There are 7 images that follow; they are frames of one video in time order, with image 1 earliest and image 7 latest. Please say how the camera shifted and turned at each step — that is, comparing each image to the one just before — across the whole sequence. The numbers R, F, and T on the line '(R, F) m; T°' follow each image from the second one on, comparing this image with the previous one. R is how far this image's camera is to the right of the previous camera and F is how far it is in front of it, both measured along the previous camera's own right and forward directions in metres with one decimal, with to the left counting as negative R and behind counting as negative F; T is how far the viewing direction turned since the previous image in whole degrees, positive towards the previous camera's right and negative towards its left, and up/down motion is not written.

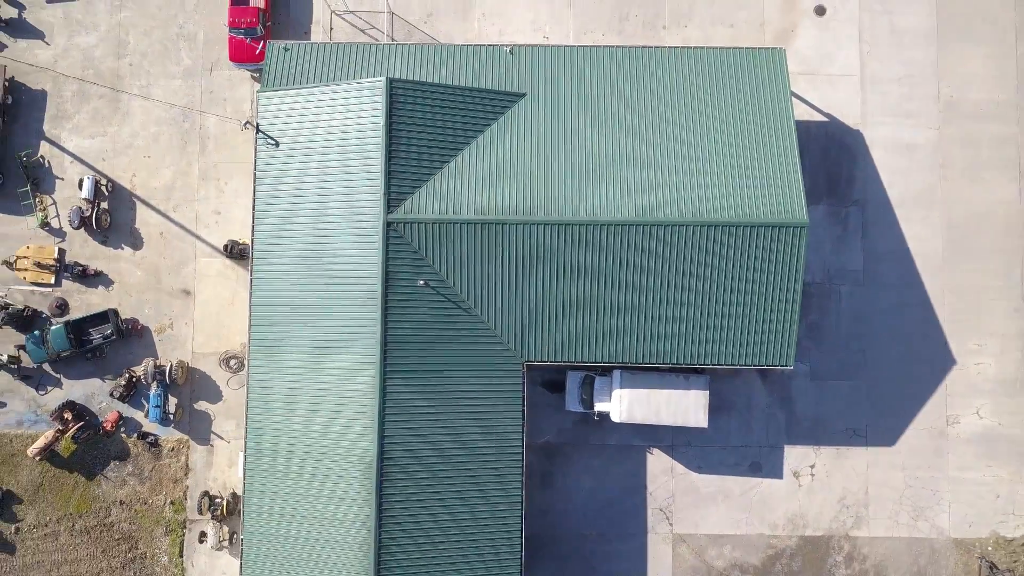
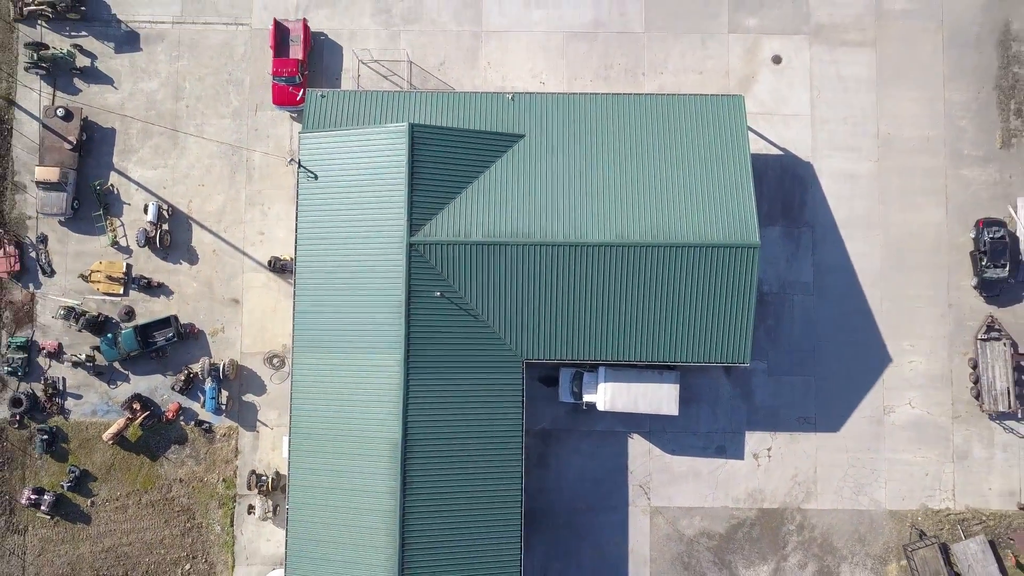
(0.0, -3.4) m; 0°
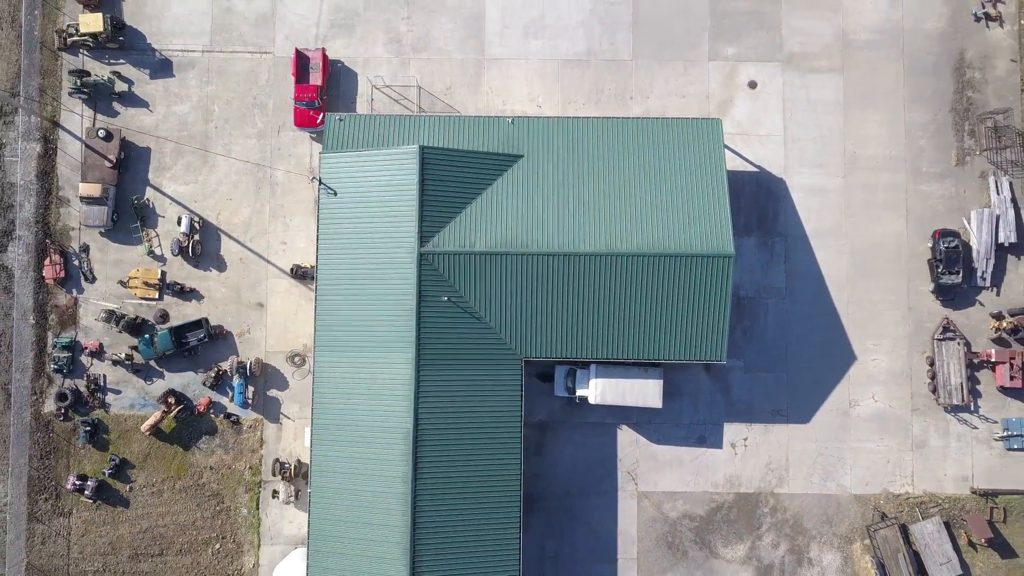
(0.0, -2.3) m; 0°
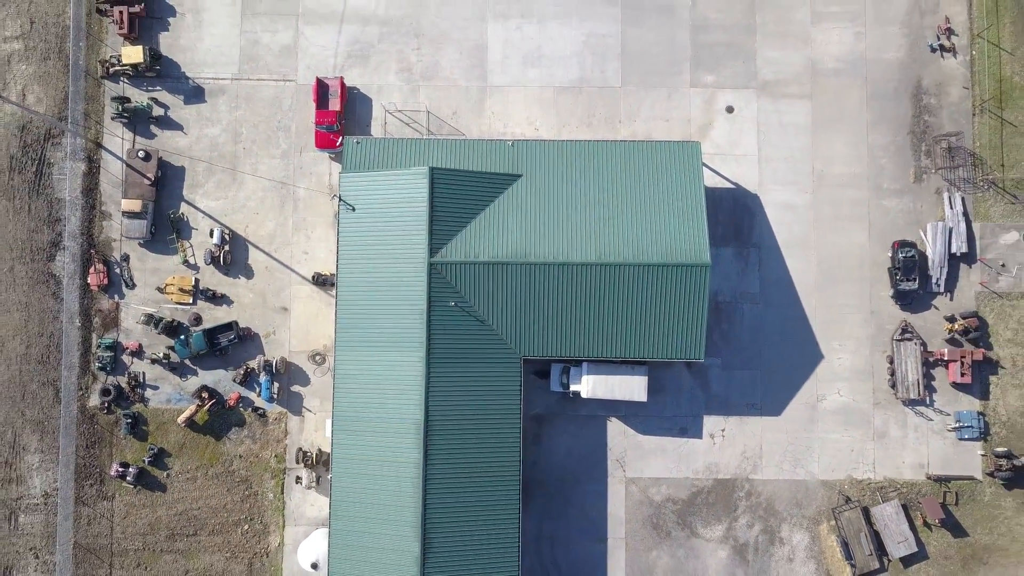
(0.0, -2.7) m; 0°
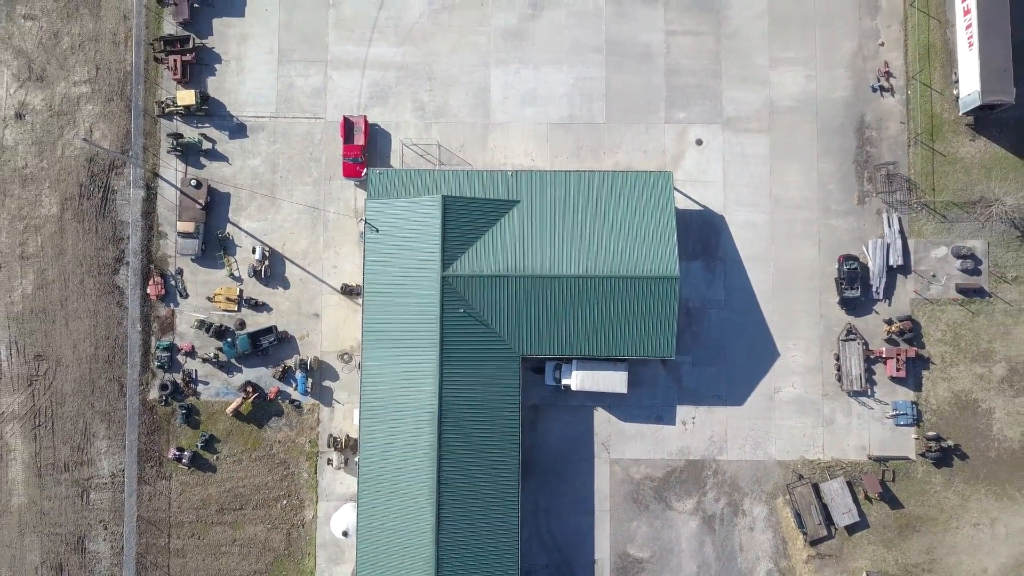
(+0.1, -4.7) m; 0°
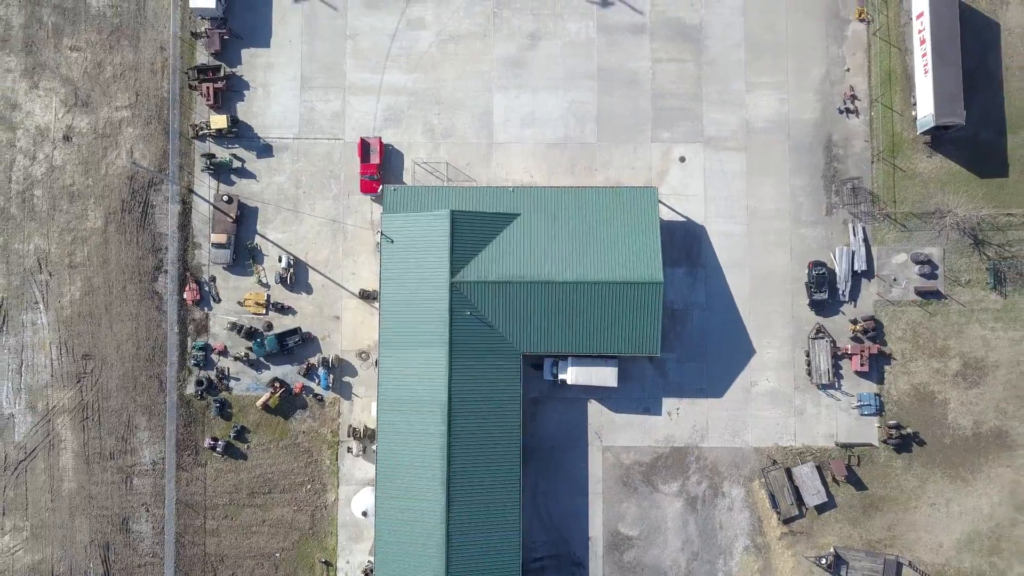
(0.0, -3.5) m; 0°
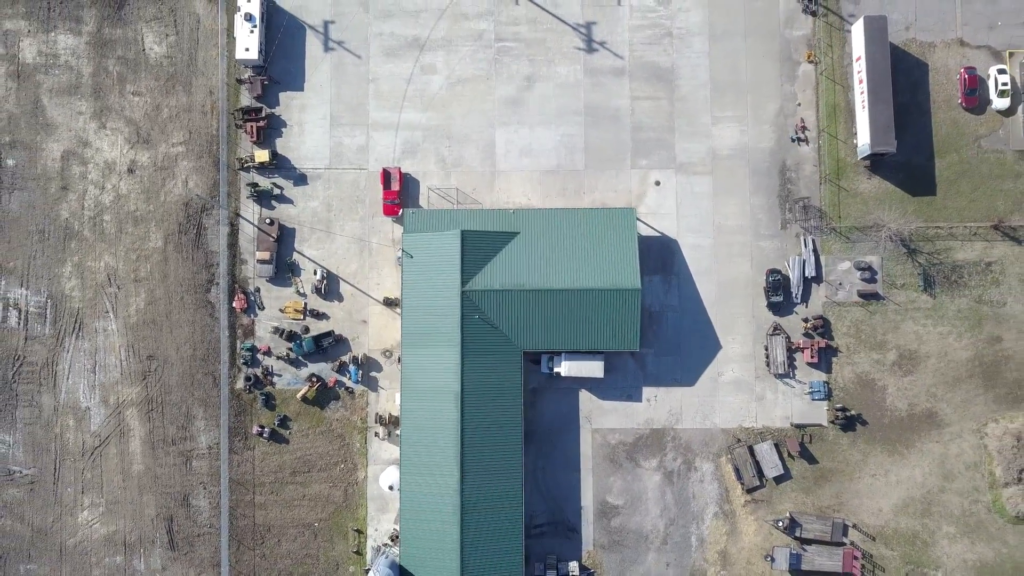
(0.0, -6.3) m; 0°
